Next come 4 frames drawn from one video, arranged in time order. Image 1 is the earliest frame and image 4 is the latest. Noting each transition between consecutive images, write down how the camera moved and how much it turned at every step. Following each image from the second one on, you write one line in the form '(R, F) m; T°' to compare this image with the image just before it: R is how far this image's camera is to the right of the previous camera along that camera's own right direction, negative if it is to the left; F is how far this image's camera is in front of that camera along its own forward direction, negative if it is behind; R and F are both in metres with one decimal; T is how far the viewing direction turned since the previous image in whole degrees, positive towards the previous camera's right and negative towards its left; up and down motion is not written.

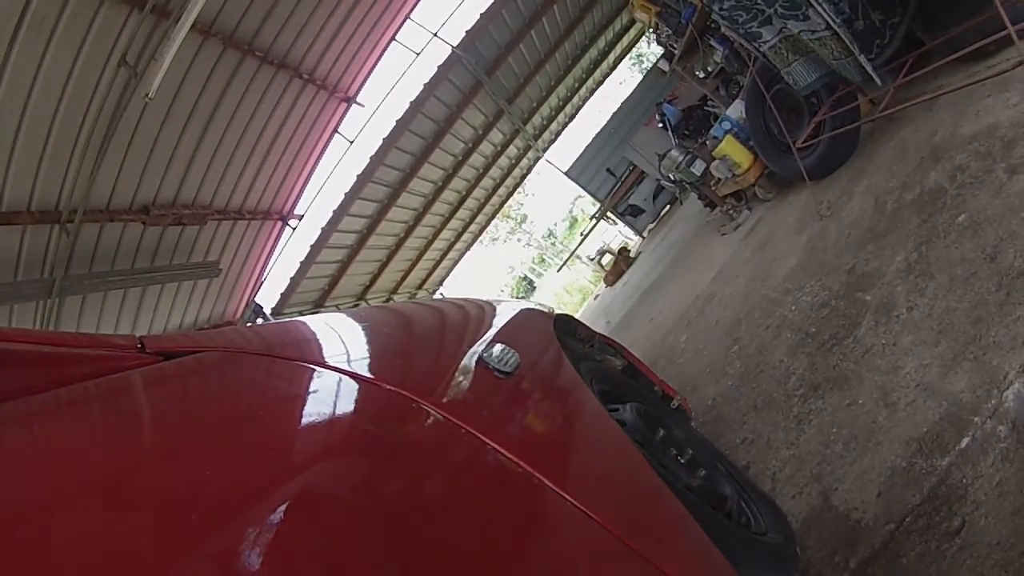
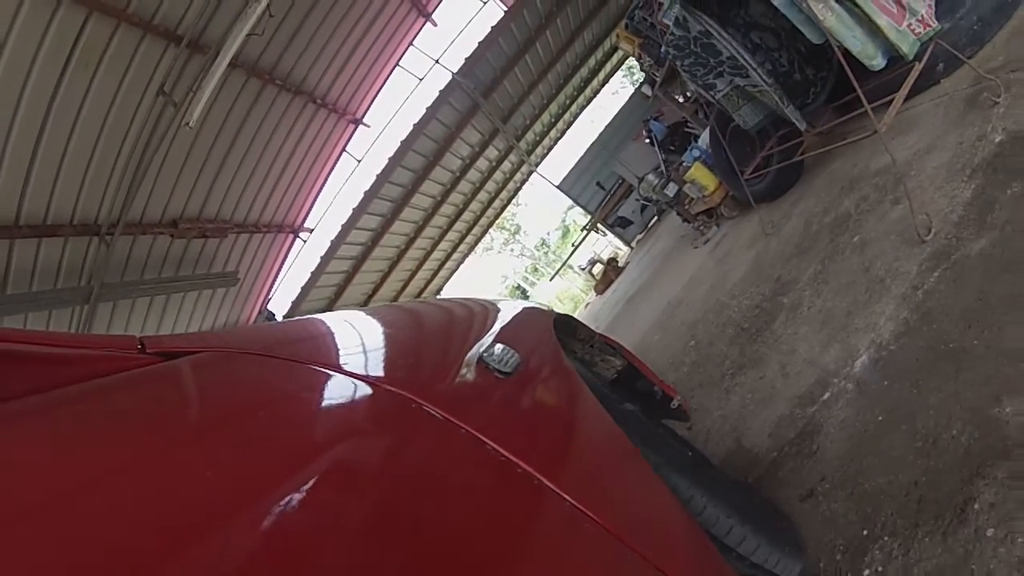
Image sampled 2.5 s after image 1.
(0.0, -0.6) m; +1°
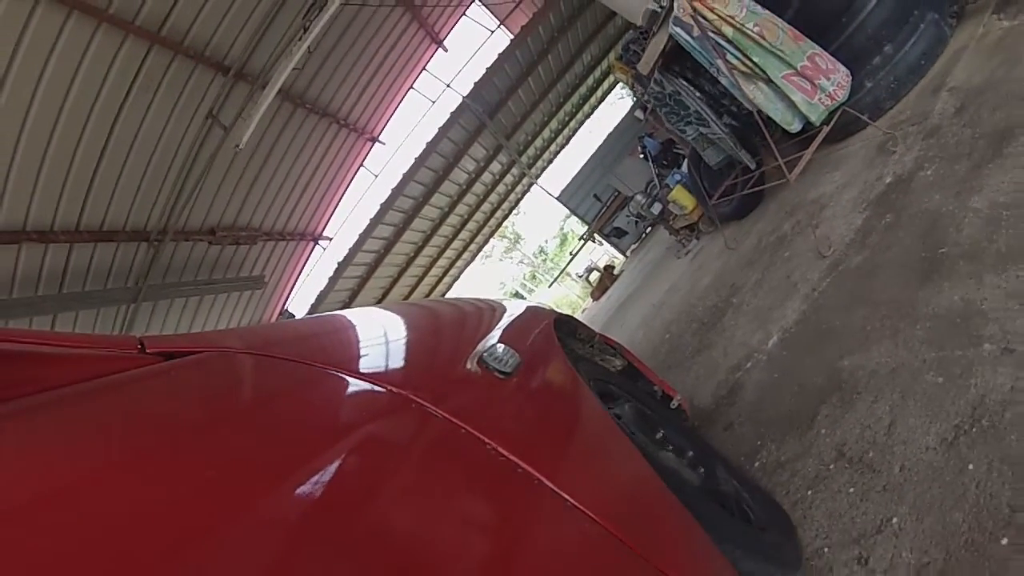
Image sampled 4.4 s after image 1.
(-0.1, -0.9) m; 0°
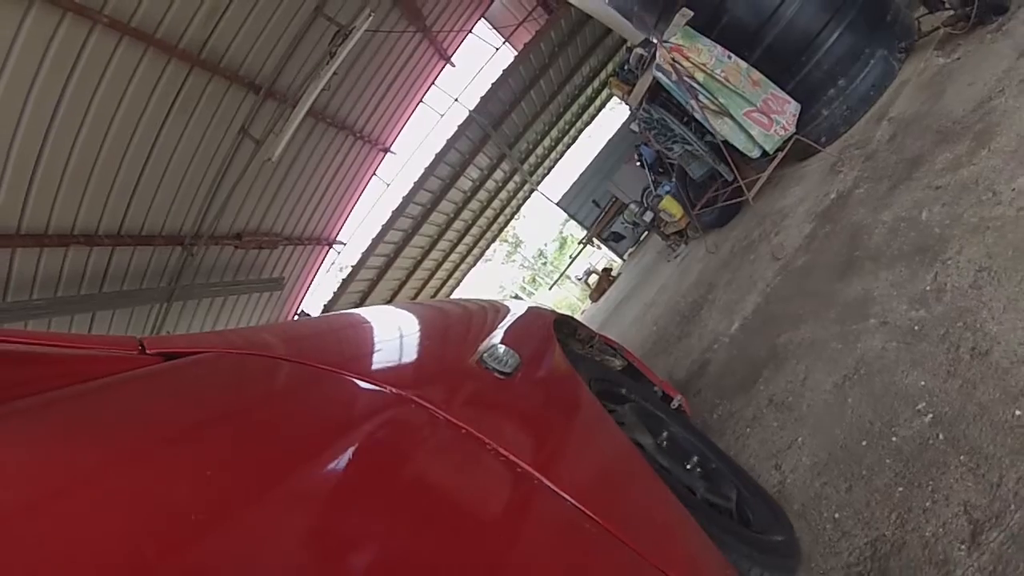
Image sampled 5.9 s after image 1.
(-0.1, -0.8) m; 0°
